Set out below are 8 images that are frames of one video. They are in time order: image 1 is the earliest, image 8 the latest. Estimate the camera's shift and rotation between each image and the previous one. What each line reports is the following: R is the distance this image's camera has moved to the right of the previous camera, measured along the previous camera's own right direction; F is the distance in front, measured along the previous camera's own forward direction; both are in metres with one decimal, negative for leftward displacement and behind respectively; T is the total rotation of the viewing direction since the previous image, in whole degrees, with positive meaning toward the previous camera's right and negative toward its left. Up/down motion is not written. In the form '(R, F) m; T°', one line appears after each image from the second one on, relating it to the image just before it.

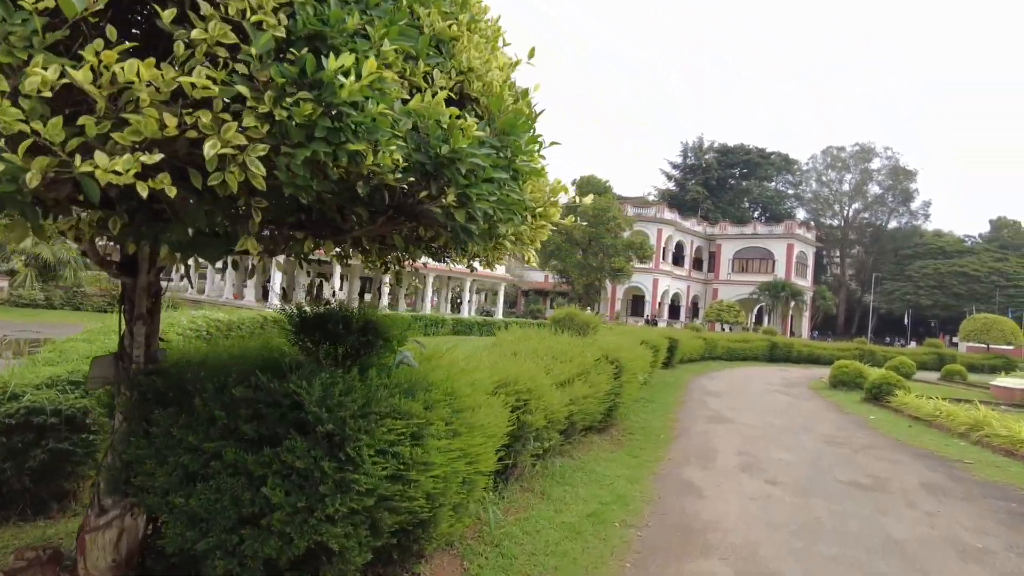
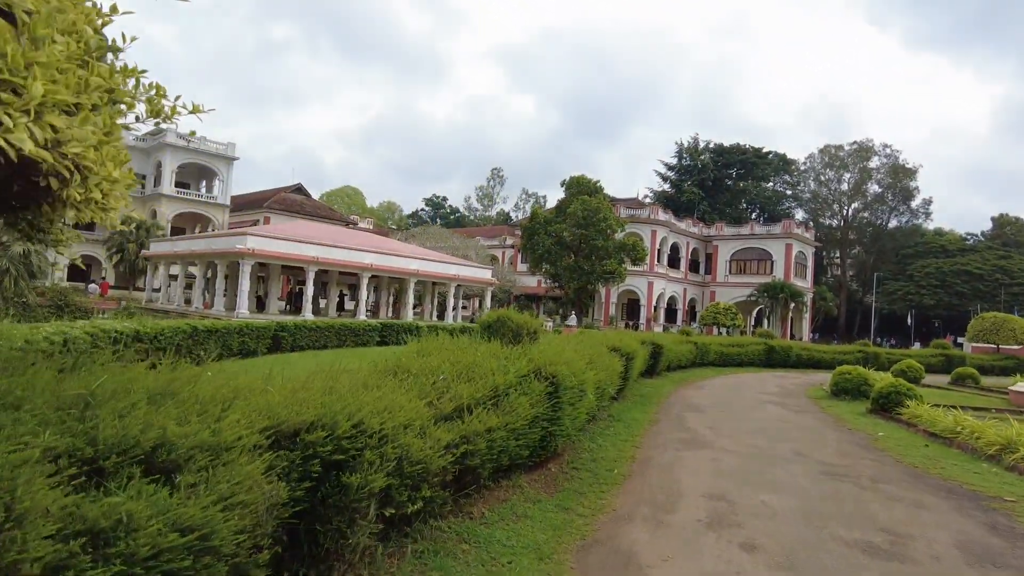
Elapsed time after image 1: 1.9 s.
(+0.9, +1.8) m; 0°
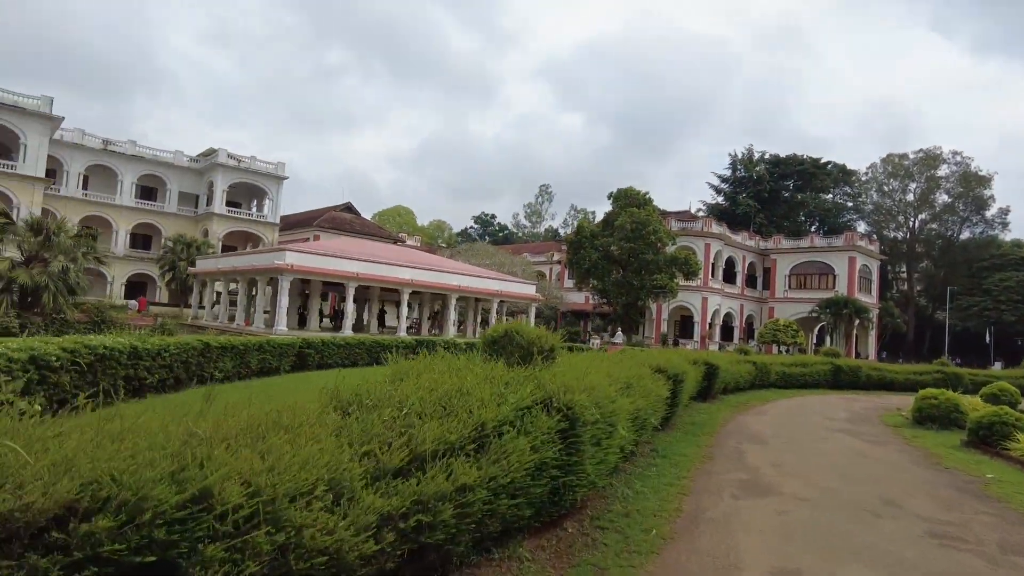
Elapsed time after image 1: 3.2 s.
(+0.3, +1.4) m; -4°
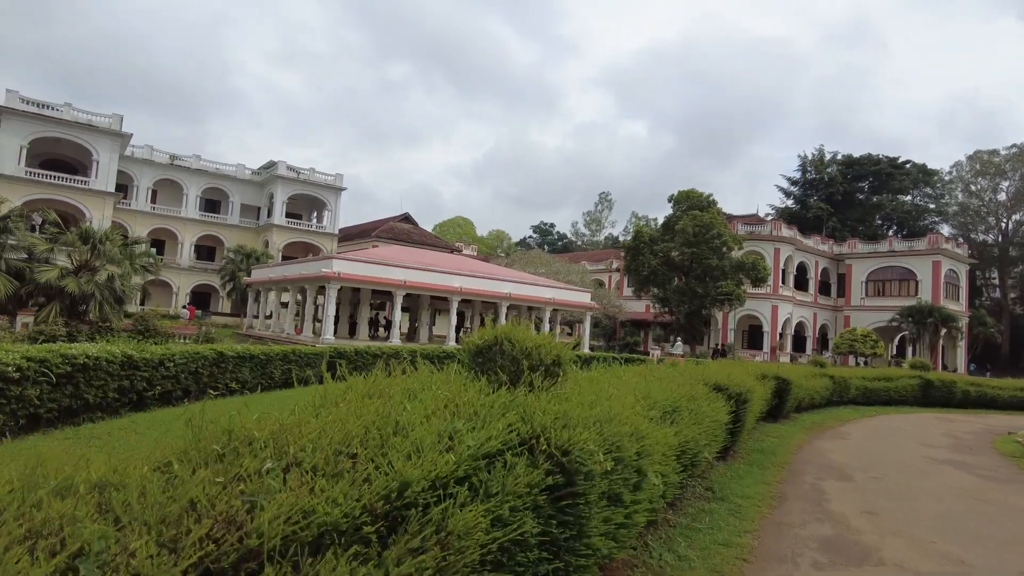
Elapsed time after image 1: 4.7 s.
(+0.4, +1.5) m; -5°
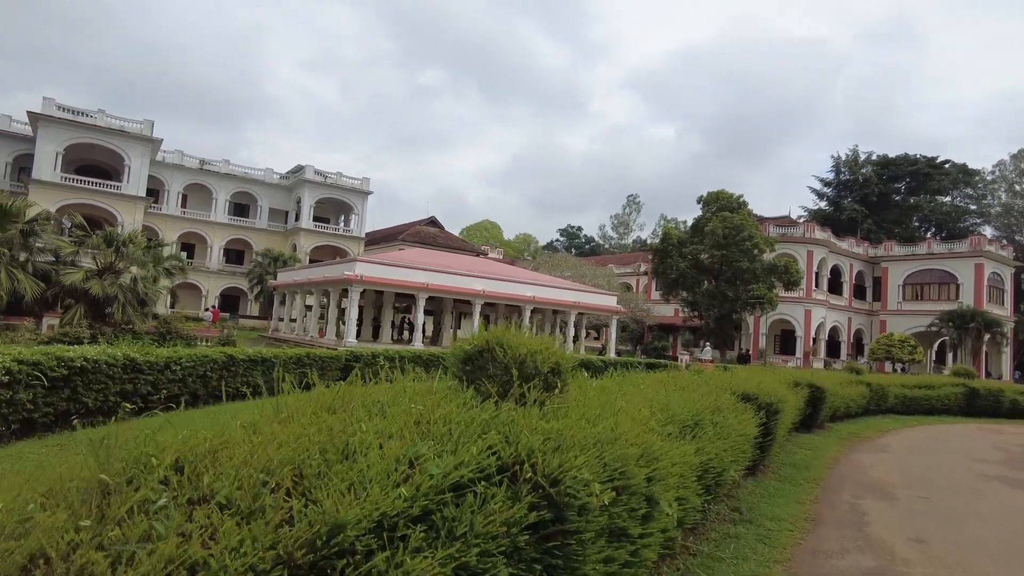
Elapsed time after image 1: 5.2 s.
(+0.2, +0.5) m; -2°
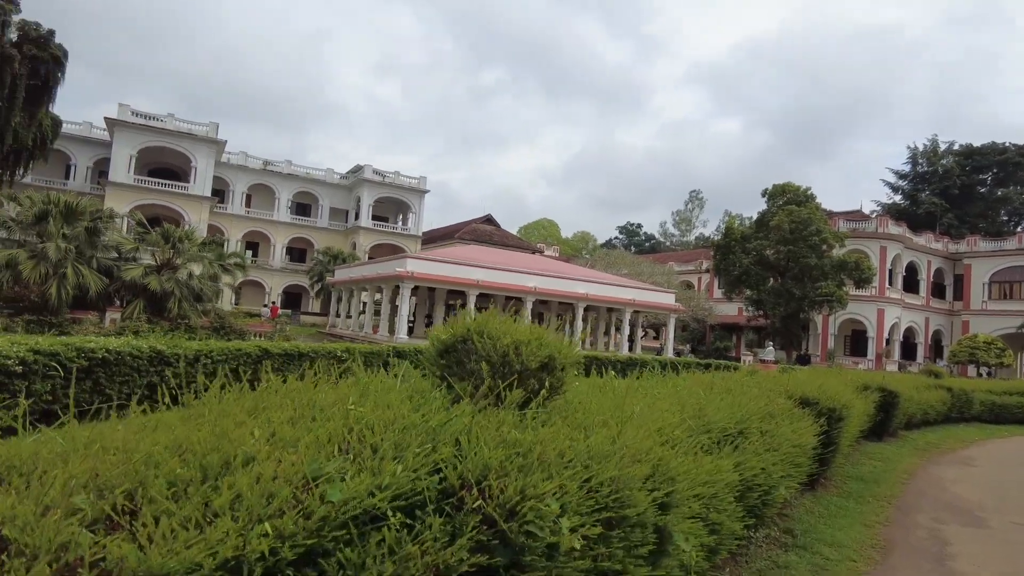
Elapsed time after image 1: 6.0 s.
(+0.3, +0.6) m; -5°
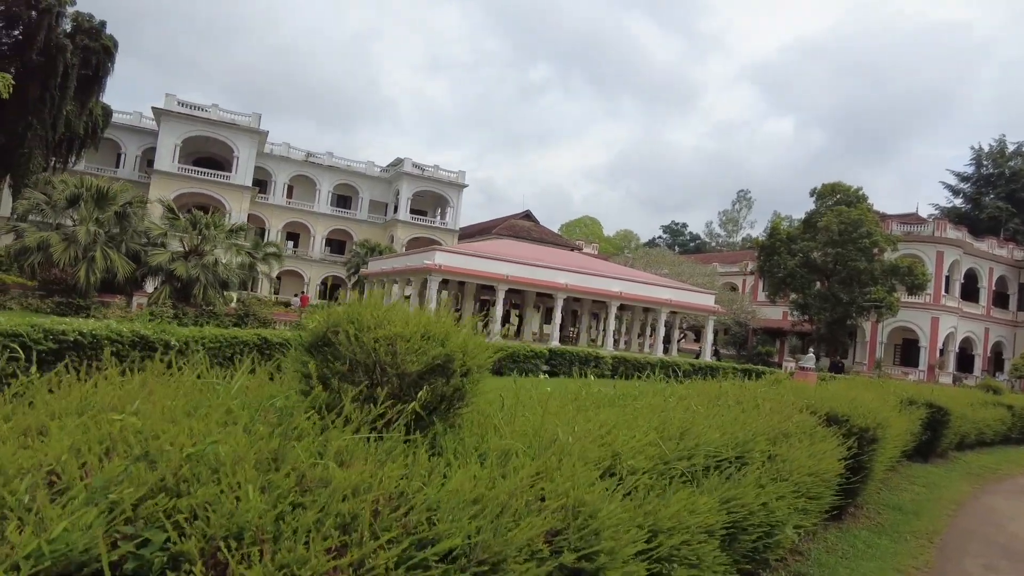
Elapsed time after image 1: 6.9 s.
(+0.5, +0.8) m; -4°
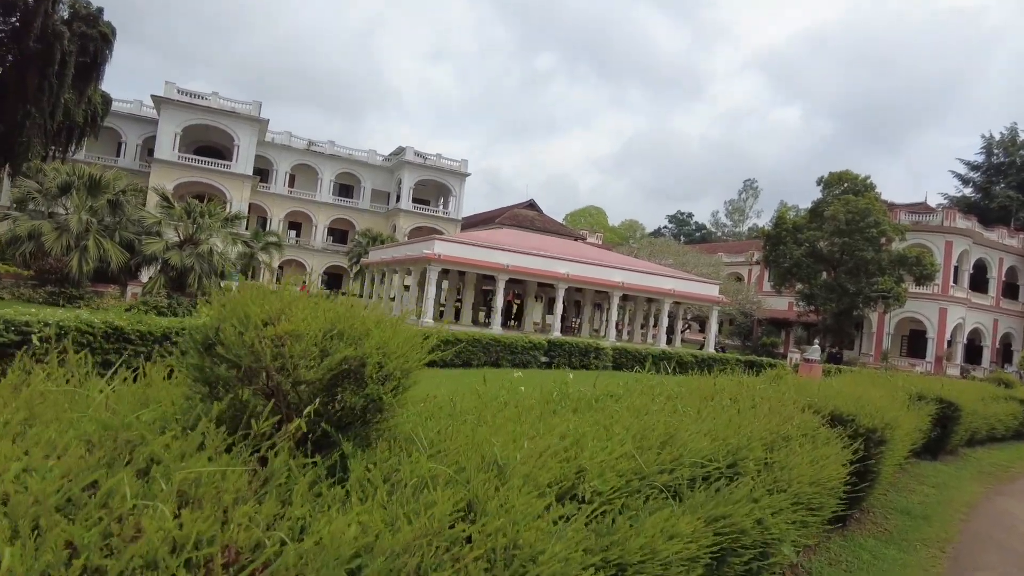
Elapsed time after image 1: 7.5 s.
(+0.2, +0.4) m; 0°
